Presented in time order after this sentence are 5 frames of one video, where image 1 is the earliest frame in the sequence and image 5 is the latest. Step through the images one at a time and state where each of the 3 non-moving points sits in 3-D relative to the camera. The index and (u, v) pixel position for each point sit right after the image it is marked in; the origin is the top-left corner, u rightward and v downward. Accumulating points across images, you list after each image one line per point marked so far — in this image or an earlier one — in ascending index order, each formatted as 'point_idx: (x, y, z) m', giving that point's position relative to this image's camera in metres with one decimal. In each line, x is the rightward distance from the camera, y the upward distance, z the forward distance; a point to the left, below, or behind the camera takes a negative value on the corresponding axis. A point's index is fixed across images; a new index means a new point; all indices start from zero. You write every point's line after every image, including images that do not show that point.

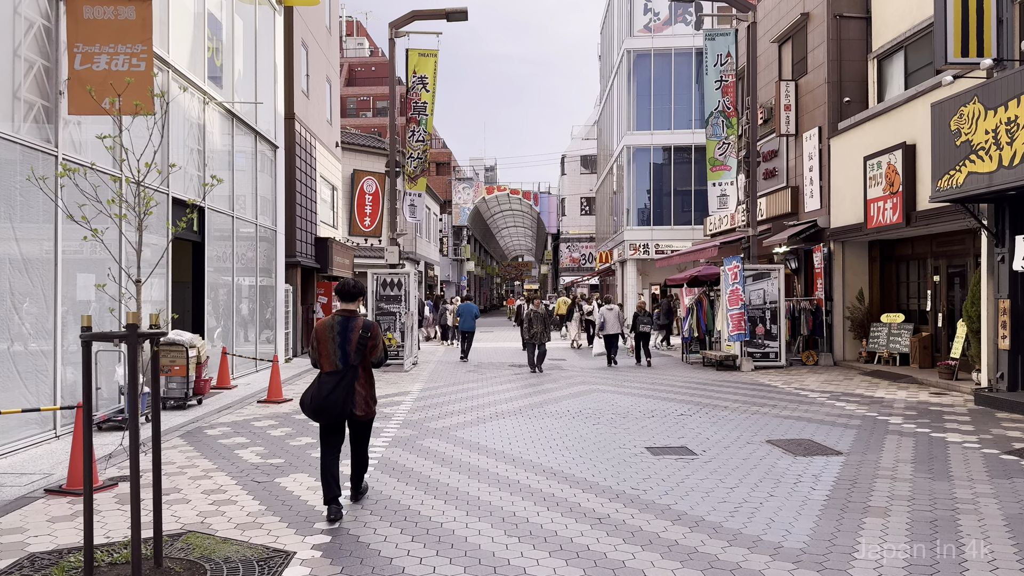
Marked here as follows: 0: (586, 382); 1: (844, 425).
0: (+1.6, -1.9, +15.5) m
1: (+4.4, -1.8, +9.9) m
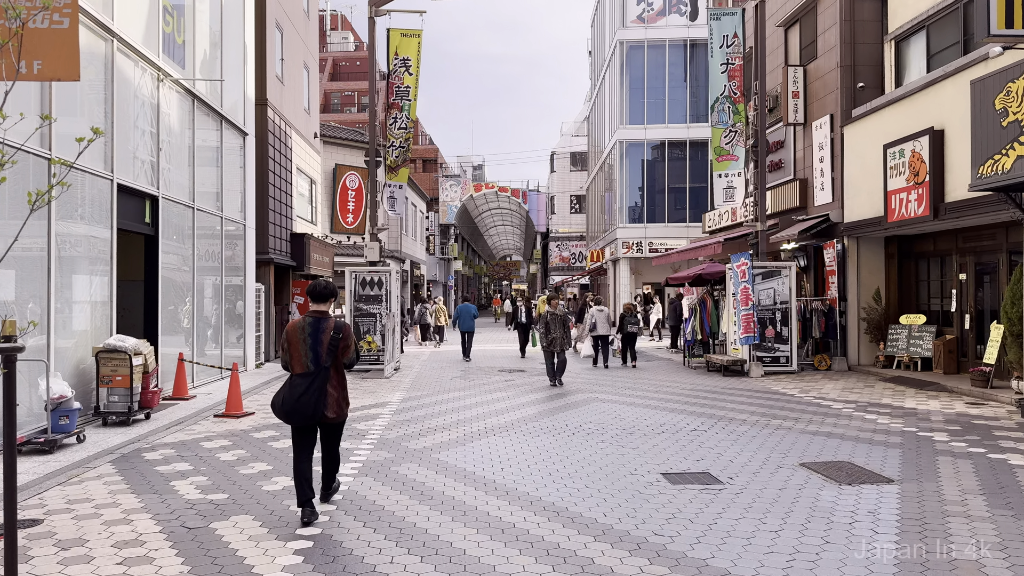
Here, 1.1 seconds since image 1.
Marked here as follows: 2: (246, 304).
0: (+1.4, -1.9, +14.2) m
1: (+4.3, -1.8, +8.7) m
2: (-5.9, -0.4, +16.5) m
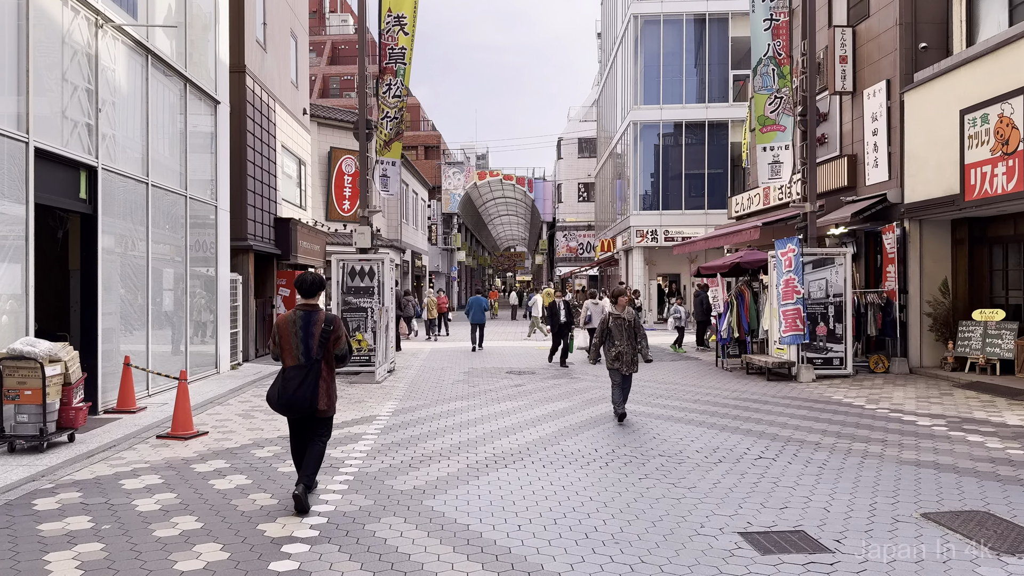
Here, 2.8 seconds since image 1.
0: (+1.6, -1.7, +12.1) m
1: (+4.5, -1.7, +6.6) m
2: (-5.7, -0.2, +14.5) m
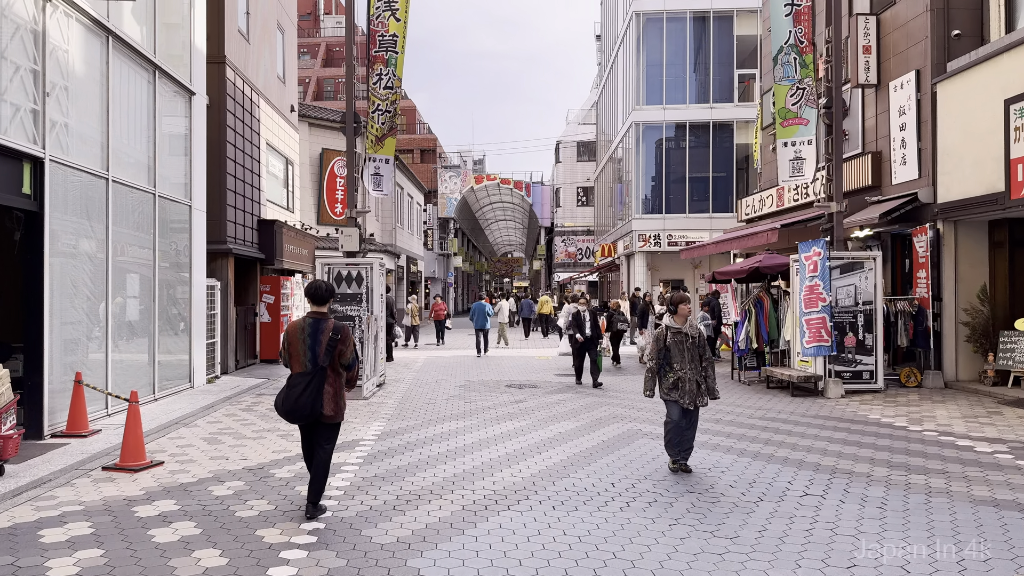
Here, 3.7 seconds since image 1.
0: (+1.6, -1.8, +11.0) m
1: (+4.5, -1.8, +5.5) m
2: (-5.7, -0.3, +13.3) m
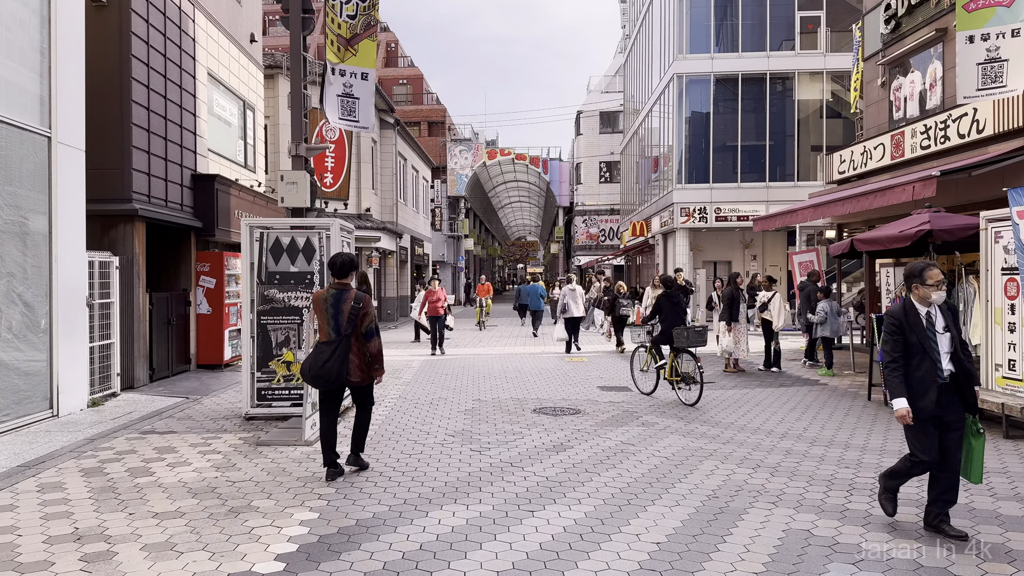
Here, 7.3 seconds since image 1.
0: (+1.9, -1.6, +6.4) m
1: (+4.8, -1.6, +0.8) m
2: (-5.3, 0.0, +8.8) m
